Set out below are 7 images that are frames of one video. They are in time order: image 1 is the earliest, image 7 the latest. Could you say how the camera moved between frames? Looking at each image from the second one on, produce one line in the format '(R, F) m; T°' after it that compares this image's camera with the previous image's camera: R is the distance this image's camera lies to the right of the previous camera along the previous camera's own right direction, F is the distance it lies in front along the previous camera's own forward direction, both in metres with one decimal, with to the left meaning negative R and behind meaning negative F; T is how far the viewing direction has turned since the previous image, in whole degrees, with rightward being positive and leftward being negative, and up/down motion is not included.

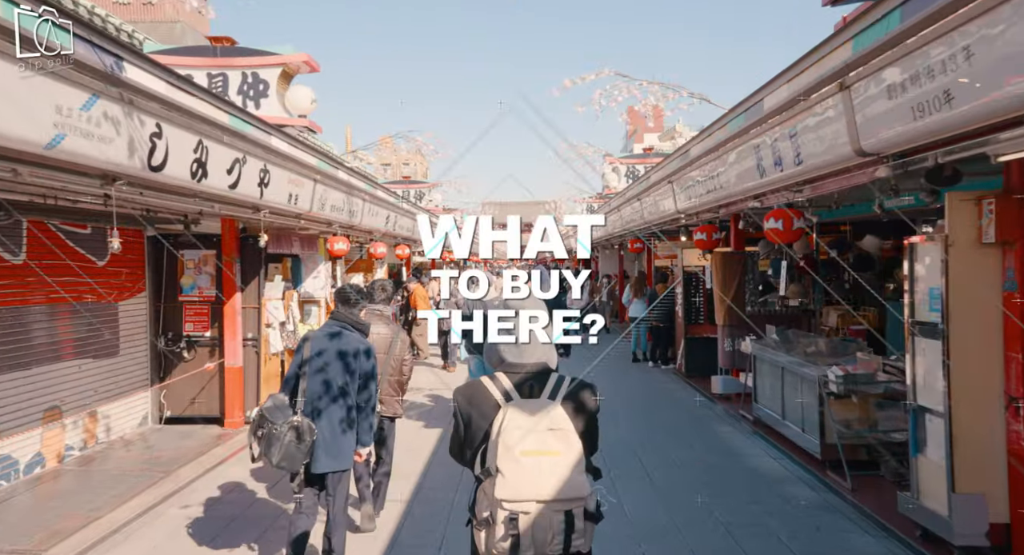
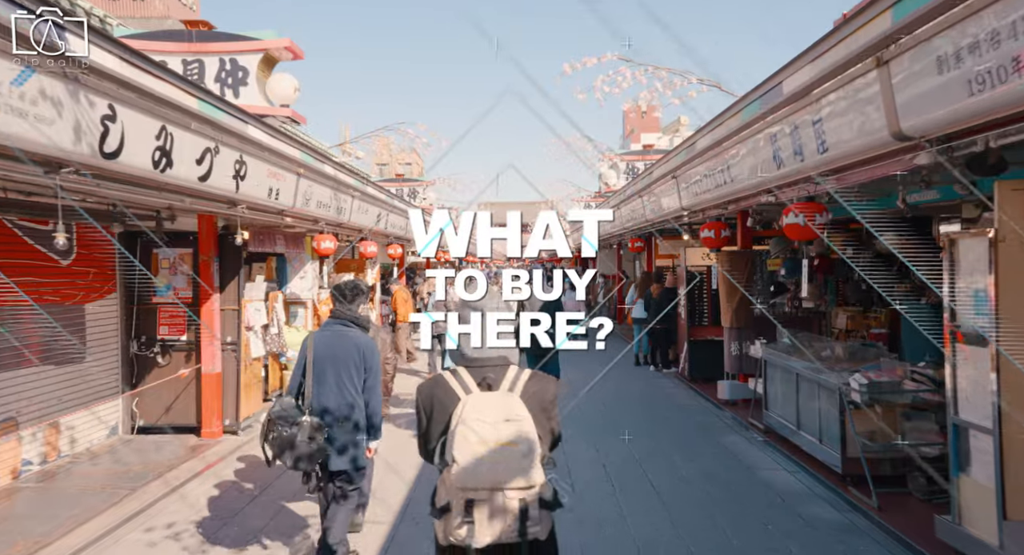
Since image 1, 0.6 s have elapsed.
(0.0, +0.4) m; 0°
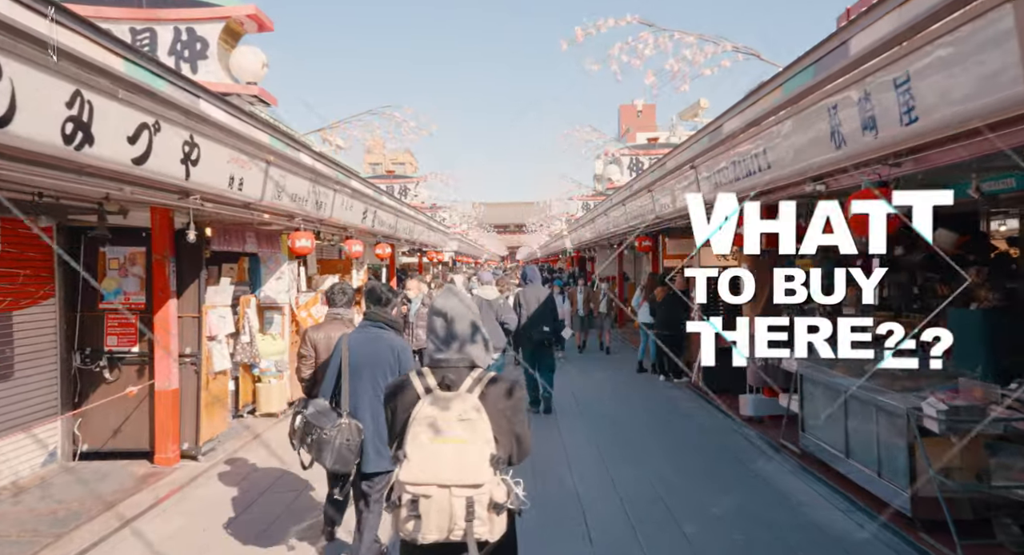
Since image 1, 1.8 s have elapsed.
(-0.1, +0.9) m; 0°
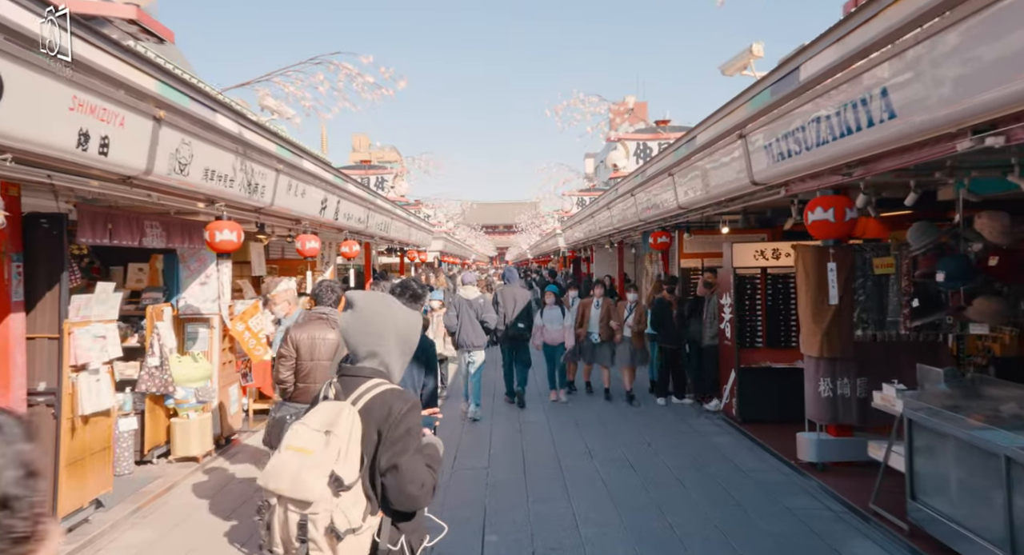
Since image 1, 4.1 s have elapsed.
(0.0, +1.8) m; +1°
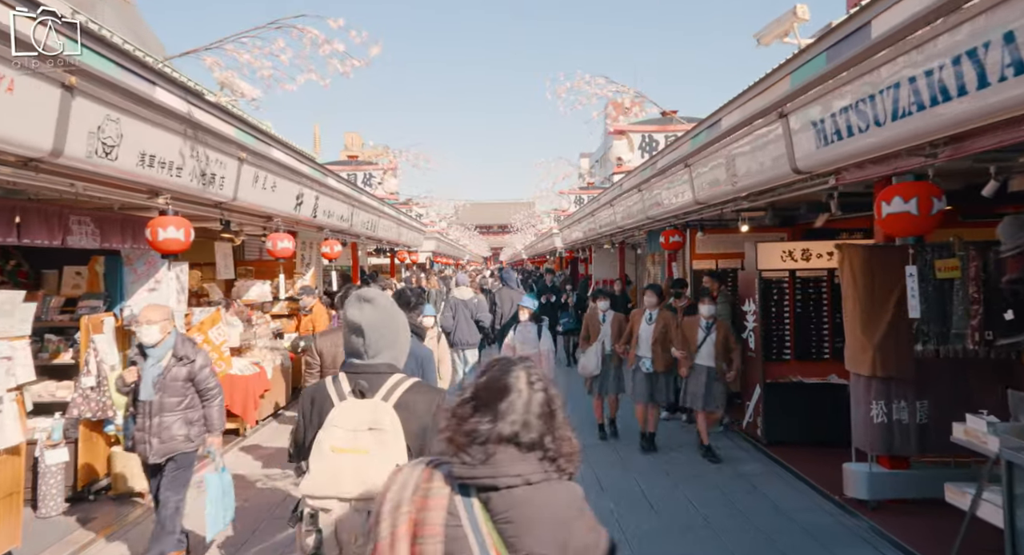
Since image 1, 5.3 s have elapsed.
(0.0, +0.9) m; 0°
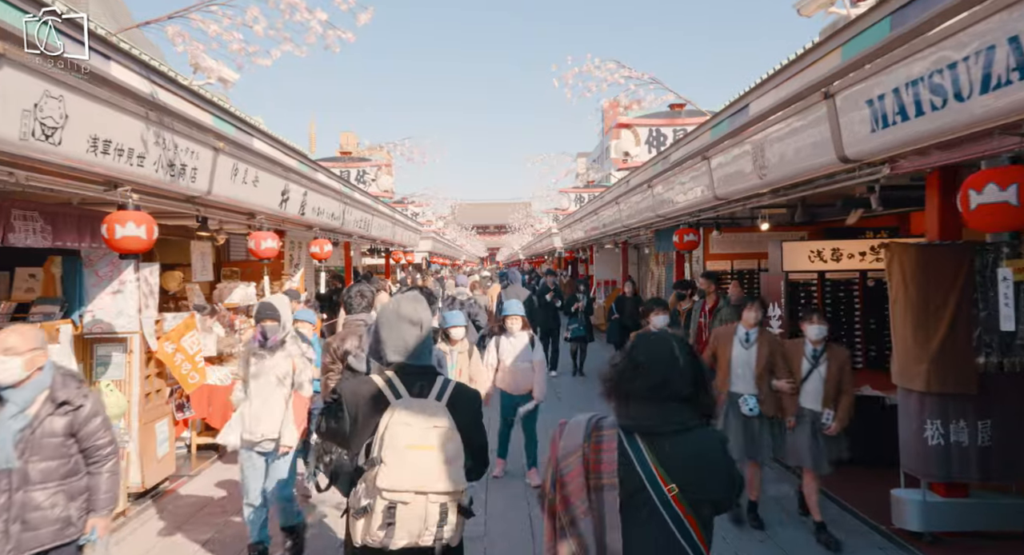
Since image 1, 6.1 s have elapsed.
(-0.1, +0.6) m; 0°
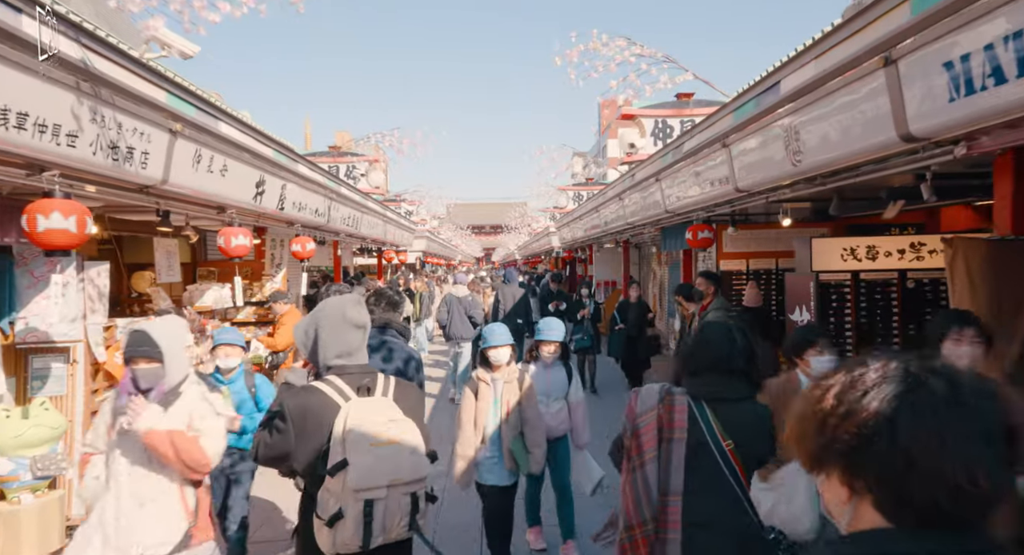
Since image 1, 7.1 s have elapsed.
(0.0, +0.7) m; 0°
